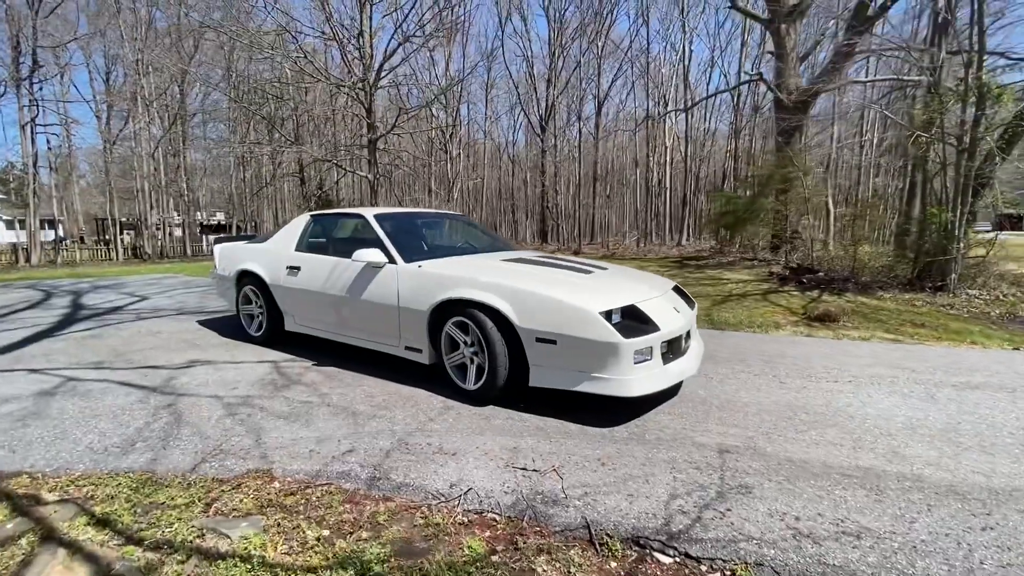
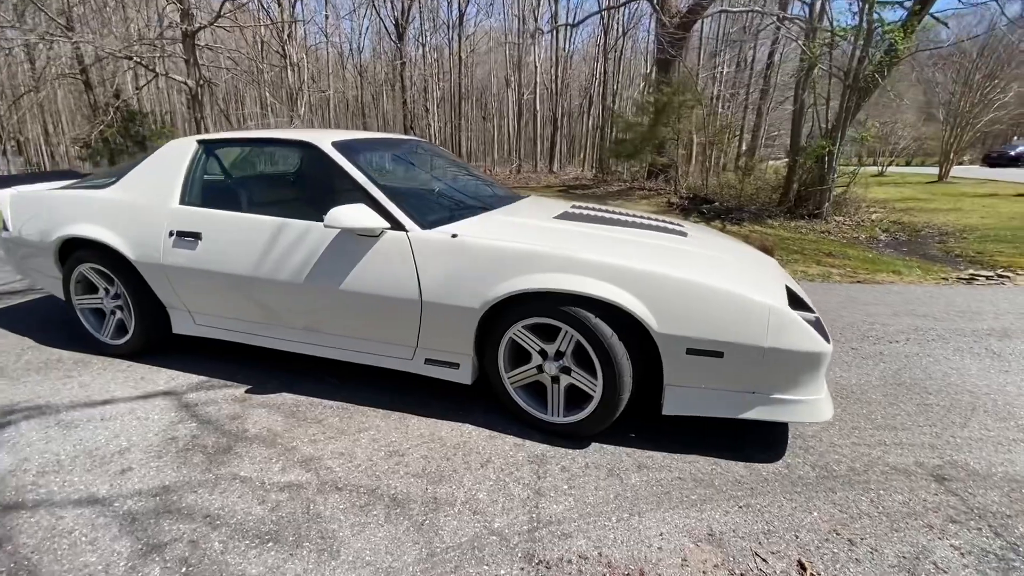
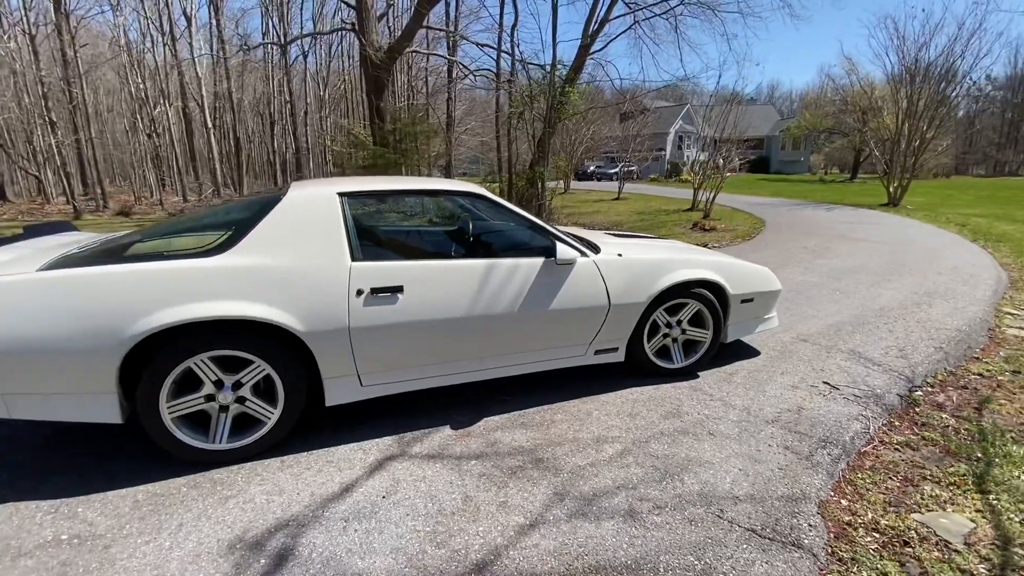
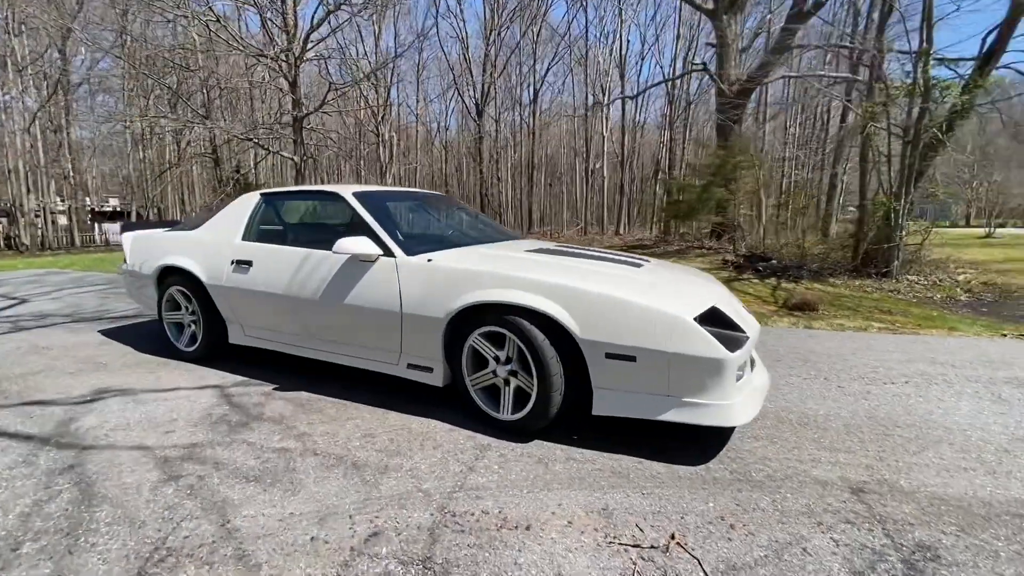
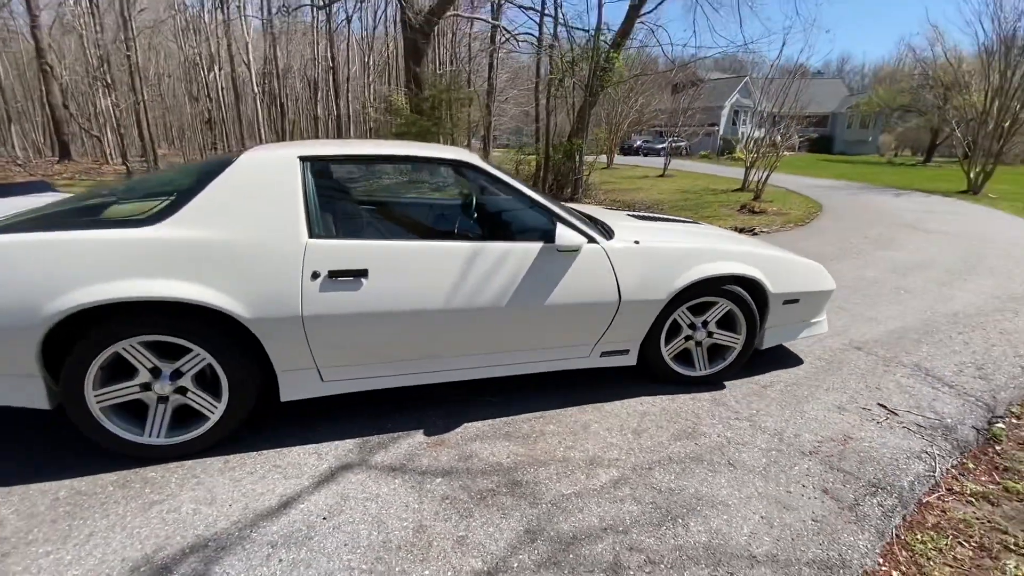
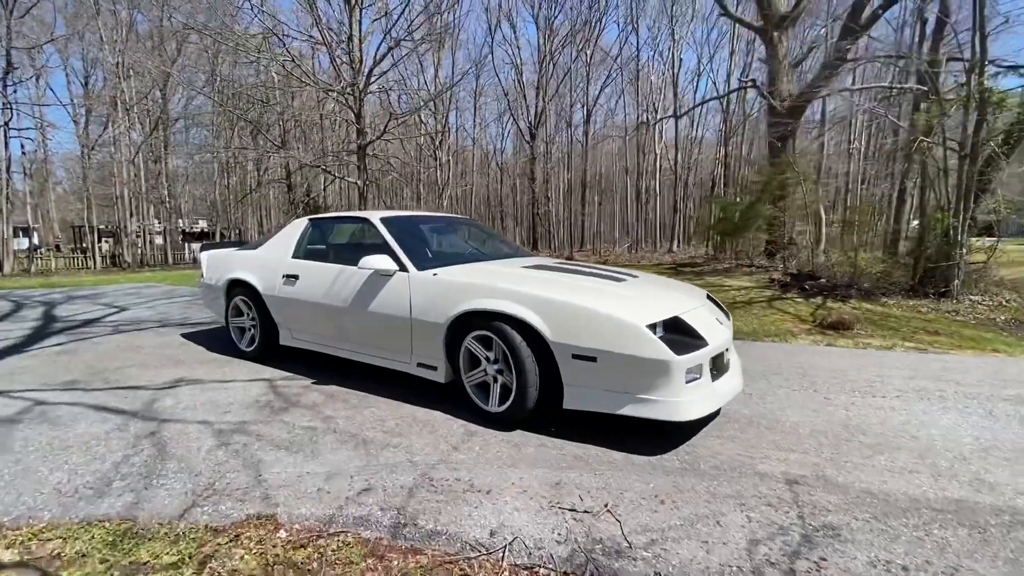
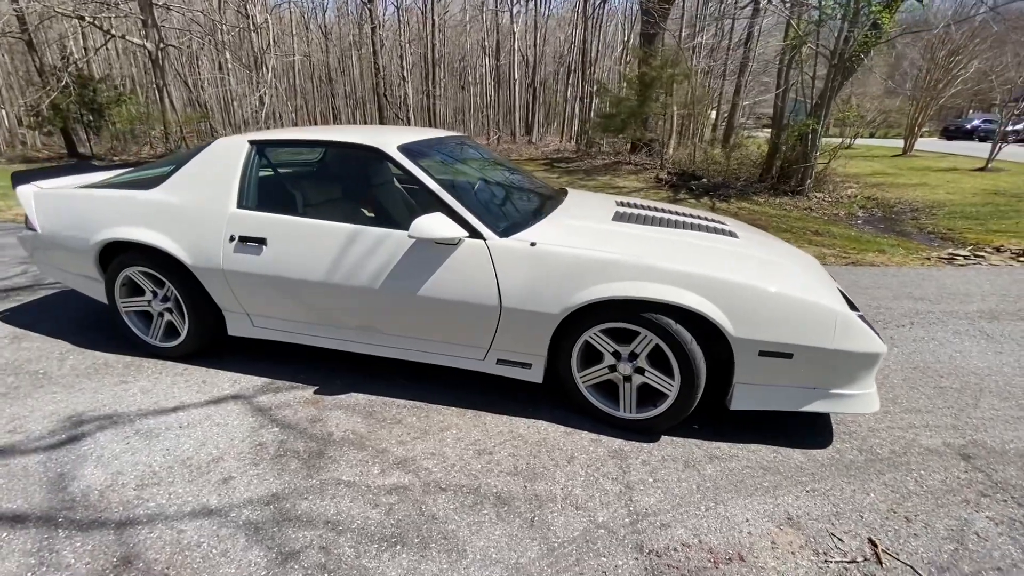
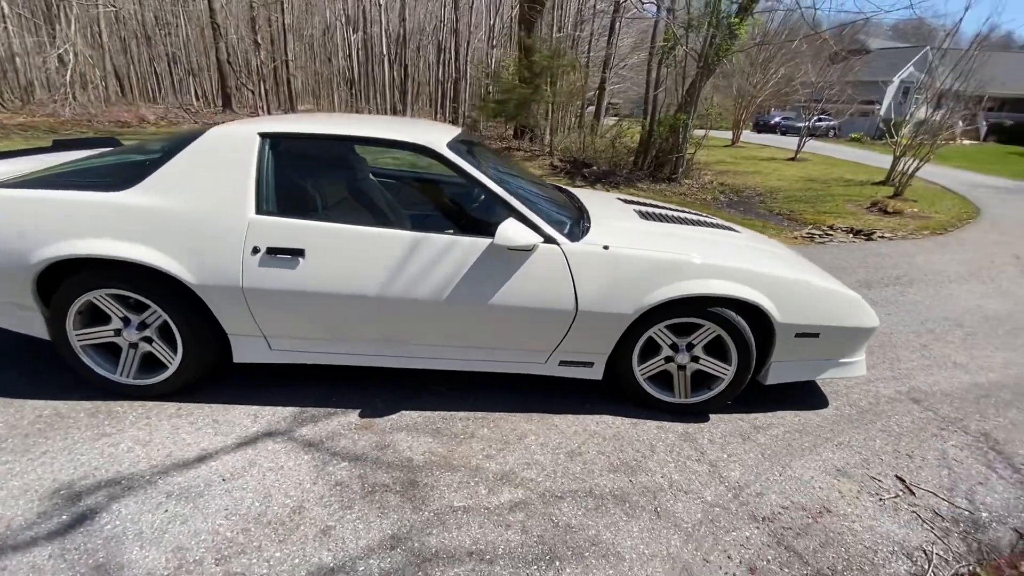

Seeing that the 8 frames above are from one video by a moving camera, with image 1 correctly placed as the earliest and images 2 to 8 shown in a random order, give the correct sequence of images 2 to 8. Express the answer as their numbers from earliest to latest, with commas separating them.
6, 4, 2, 7, 8, 5, 3
